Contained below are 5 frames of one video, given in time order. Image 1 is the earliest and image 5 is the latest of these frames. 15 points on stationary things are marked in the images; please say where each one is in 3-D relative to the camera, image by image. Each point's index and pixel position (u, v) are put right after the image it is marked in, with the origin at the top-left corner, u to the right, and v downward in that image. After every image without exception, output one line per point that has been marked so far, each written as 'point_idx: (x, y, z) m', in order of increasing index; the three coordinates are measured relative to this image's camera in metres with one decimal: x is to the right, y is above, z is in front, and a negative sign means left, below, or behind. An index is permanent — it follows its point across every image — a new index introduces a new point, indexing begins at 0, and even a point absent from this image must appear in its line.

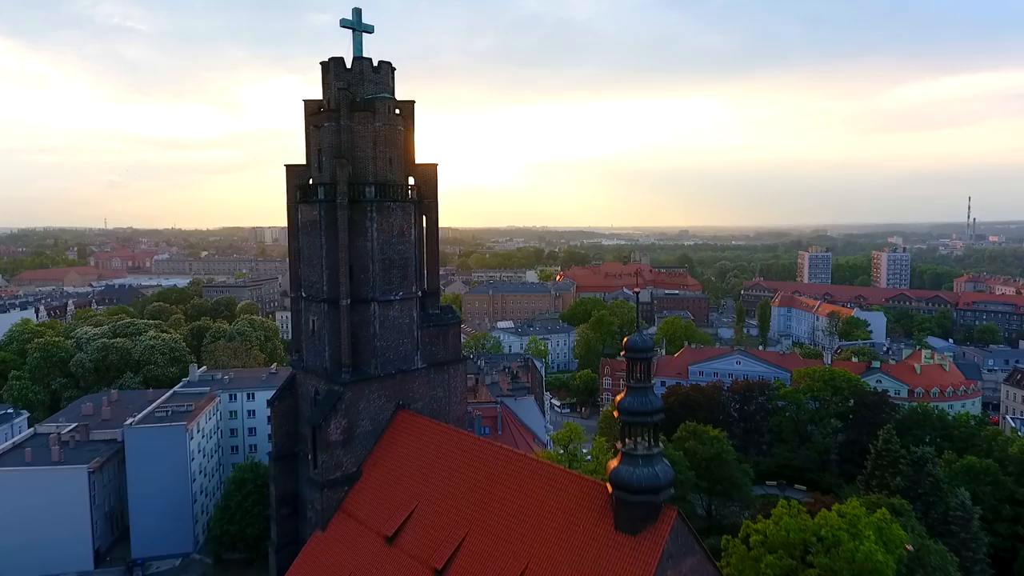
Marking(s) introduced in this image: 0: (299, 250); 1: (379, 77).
0: (-4.9, +0.9, +14.8) m
1: (-3.0, +4.8, +14.5) m
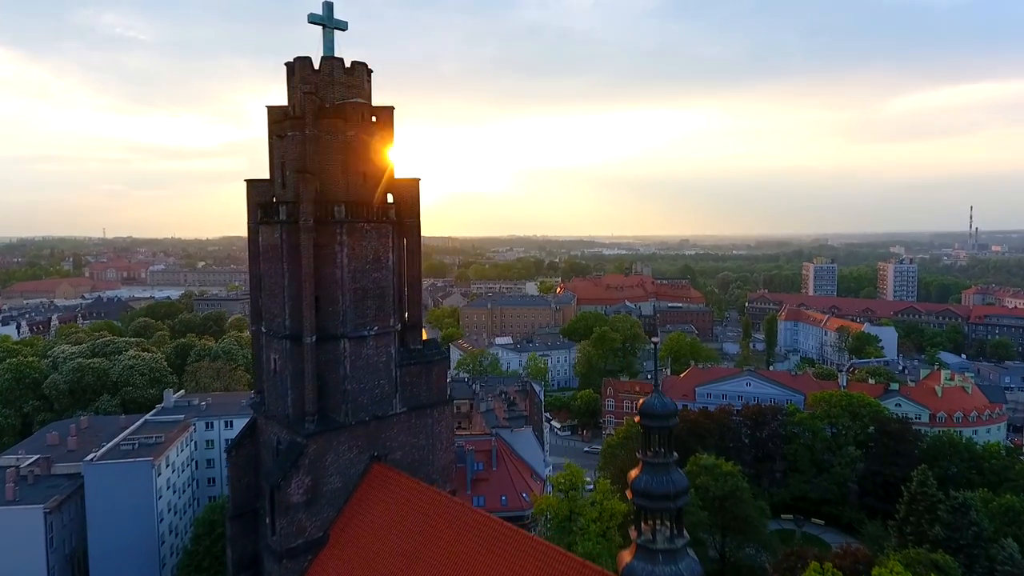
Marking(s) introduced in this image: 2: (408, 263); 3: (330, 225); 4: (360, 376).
0: (-5.0, +0.2, +12.9) m
1: (-3.1, +4.1, +12.7) m
2: (-2.2, +0.5, +13.6) m
3: (-3.4, +1.2, +12.0) m
4: (-2.9, -1.7, +12.4) m
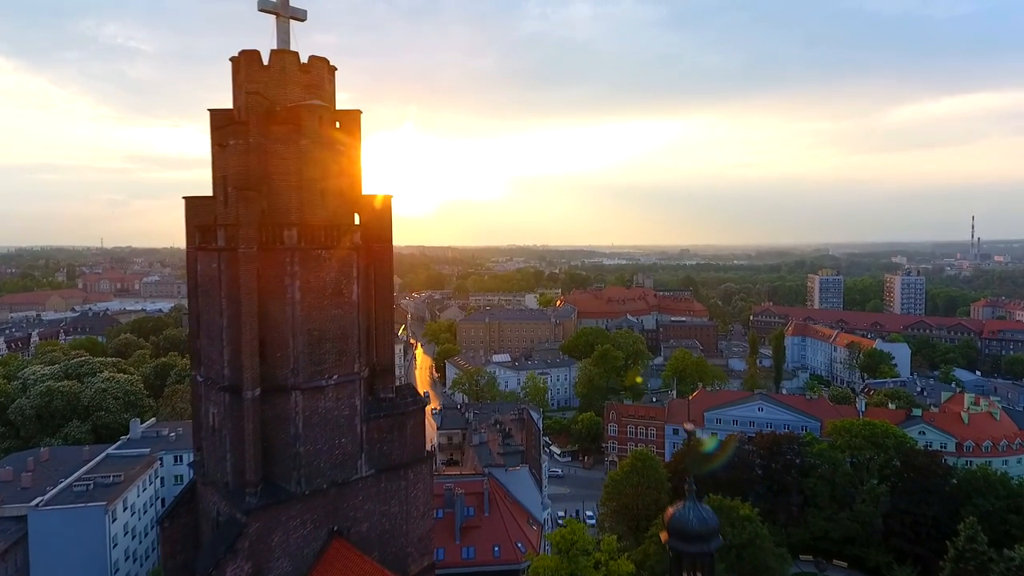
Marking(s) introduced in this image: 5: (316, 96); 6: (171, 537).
0: (-5.2, -0.4, +10.8) m
1: (-3.3, +3.5, +10.6) m
2: (-2.4, -0.1, +11.4) m
3: (-3.6, +0.6, +9.9) m
4: (-3.1, -2.3, +10.2) m
5: (-3.2, +3.2, +10.7) m
6: (-5.8, -4.2, +11.0) m
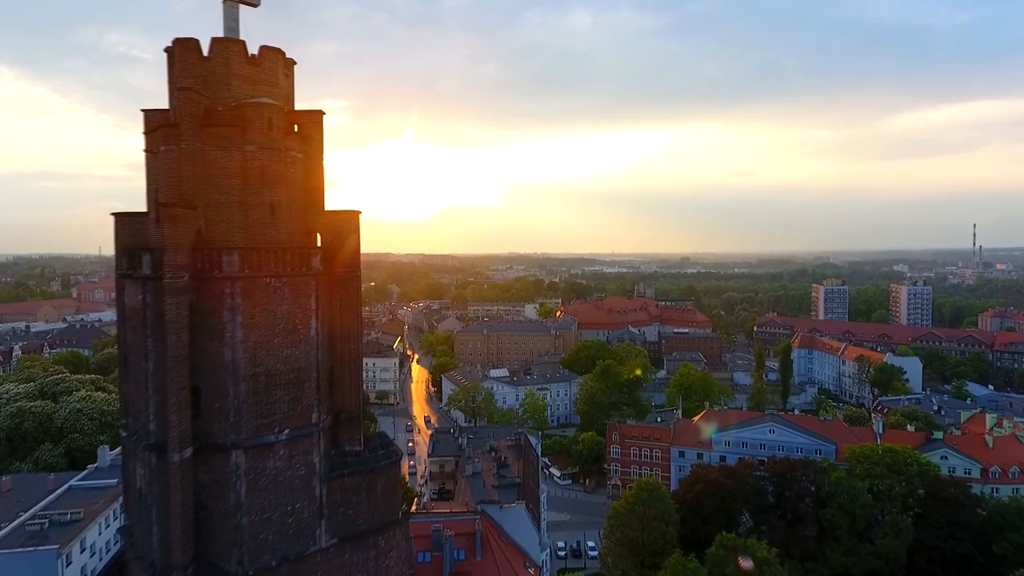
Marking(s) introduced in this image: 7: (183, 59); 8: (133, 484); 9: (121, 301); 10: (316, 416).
0: (-5.4, -0.9, +9.0) m
1: (-3.5, +3.0, +8.9) m
2: (-2.5, -0.6, +9.7) m
3: (-3.7, +0.1, +8.2) m
4: (-3.3, -2.8, +8.5) m
5: (-3.4, +2.7, +9.0) m
6: (-5.9, -4.7, +9.2) m
7: (-4.3, +3.0, +8.6) m
8: (-5.2, -2.7, +8.9) m
9: (-5.4, -0.2, +9.1) m
10: (-2.7, -1.8, +9.0) m
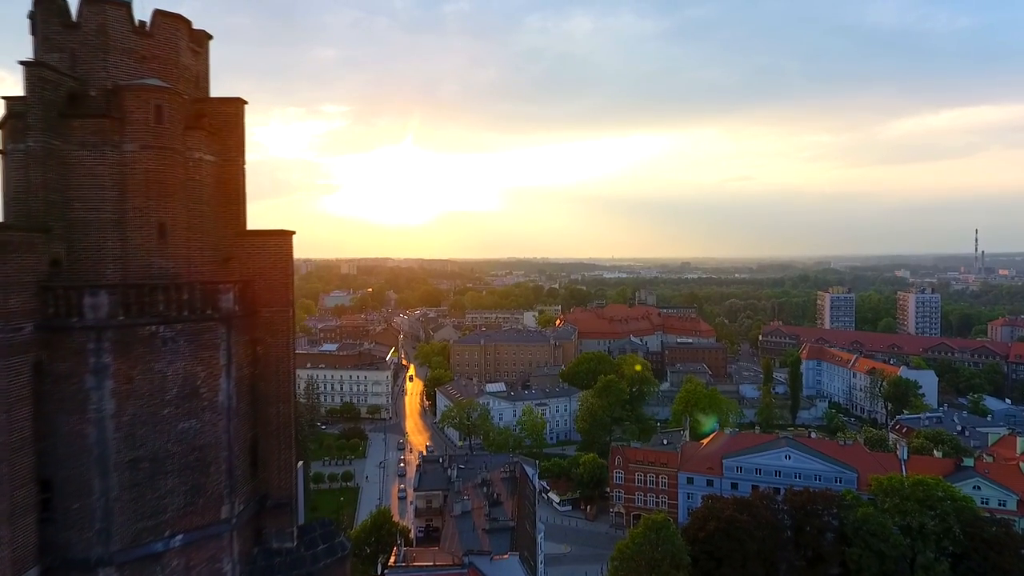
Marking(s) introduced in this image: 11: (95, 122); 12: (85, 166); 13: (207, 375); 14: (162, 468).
0: (-5.6, -1.4, +6.7) m
1: (-3.7, +2.5, +6.6) m
2: (-2.7, -1.1, +7.3) m
3: (-3.9, -0.4, +5.8) m
4: (-3.5, -3.3, +6.1) m
5: (-3.6, +2.2, +6.7) m
6: (-6.2, -5.2, +6.9) m
7: (-4.5, +2.6, +6.3) m
8: (-5.4, -3.2, +6.6) m
9: (-5.7, -0.7, +6.7) m
10: (-2.9, -2.2, +6.6) m
11: (-3.9, +1.6, +6.1) m
12: (-4.0, +1.1, +6.1) m
13: (-3.0, -0.9, +6.5) m
14: (-3.3, -1.7, +6.2) m
